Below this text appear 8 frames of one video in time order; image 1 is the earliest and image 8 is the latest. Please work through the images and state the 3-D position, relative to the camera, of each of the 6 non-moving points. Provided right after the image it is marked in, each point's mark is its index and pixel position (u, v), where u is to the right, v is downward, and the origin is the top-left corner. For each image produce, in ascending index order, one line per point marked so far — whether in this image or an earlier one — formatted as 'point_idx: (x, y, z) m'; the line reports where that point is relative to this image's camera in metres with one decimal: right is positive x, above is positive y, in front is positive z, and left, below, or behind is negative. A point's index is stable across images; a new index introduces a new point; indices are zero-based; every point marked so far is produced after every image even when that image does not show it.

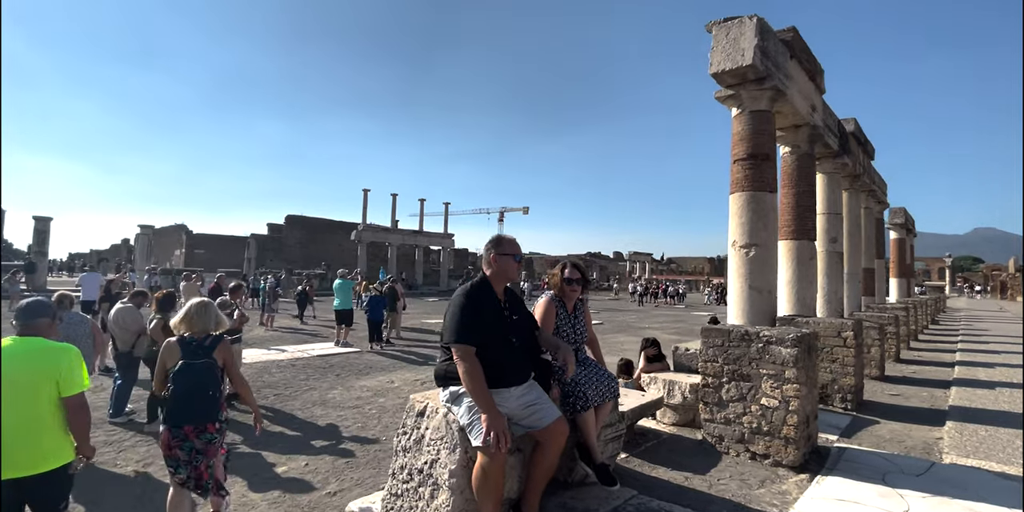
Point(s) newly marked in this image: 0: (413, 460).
0: (-0.5, -1.0, +2.7) m
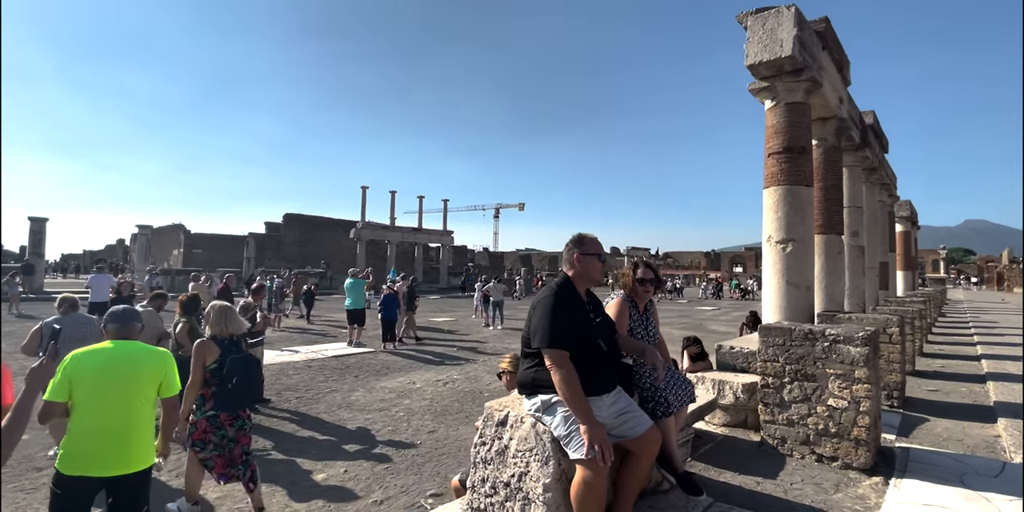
0: (-0.1, -1.0, +2.6) m
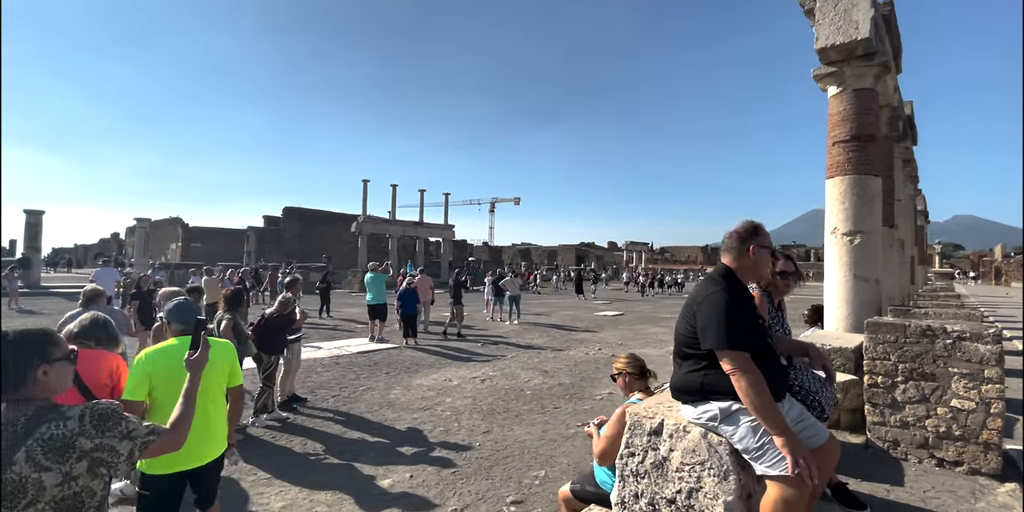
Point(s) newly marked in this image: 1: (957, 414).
0: (+0.6, -1.0, +2.3) m
1: (+2.9, -1.0, +3.6) m
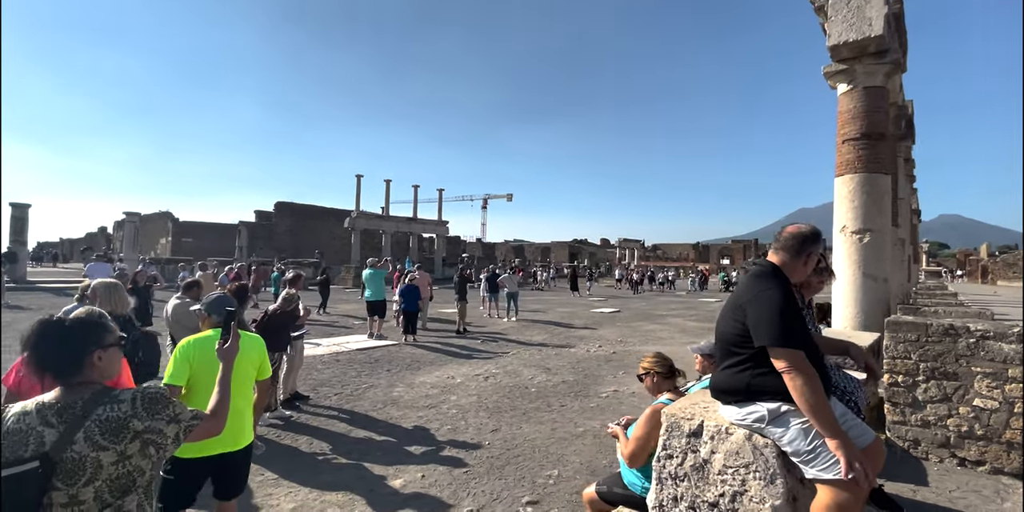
0: (+0.8, -1.0, +2.3) m
1: (+3.1, -1.0, +3.6) m
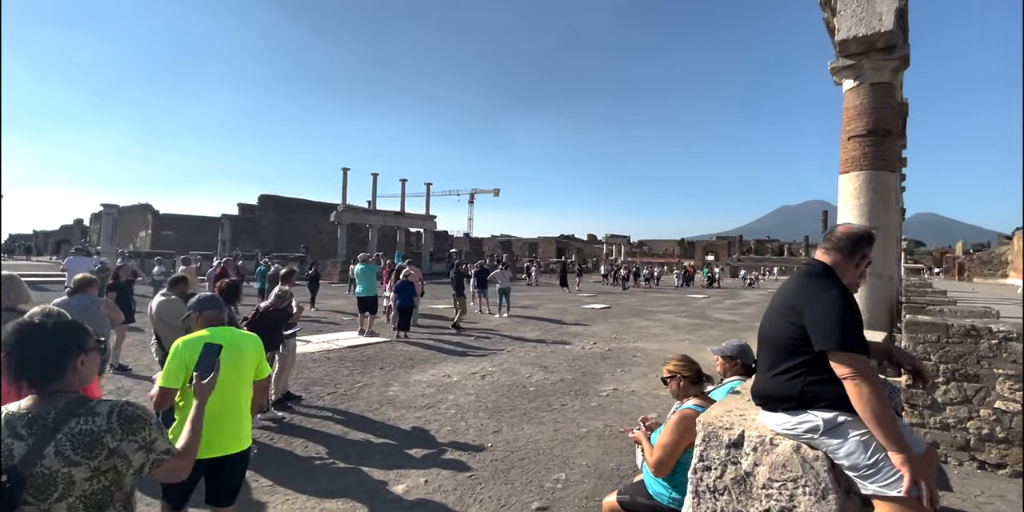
0: (+0.9, -1.0, +2.1) m
1: (+3.2, -1.0, +3.5) m
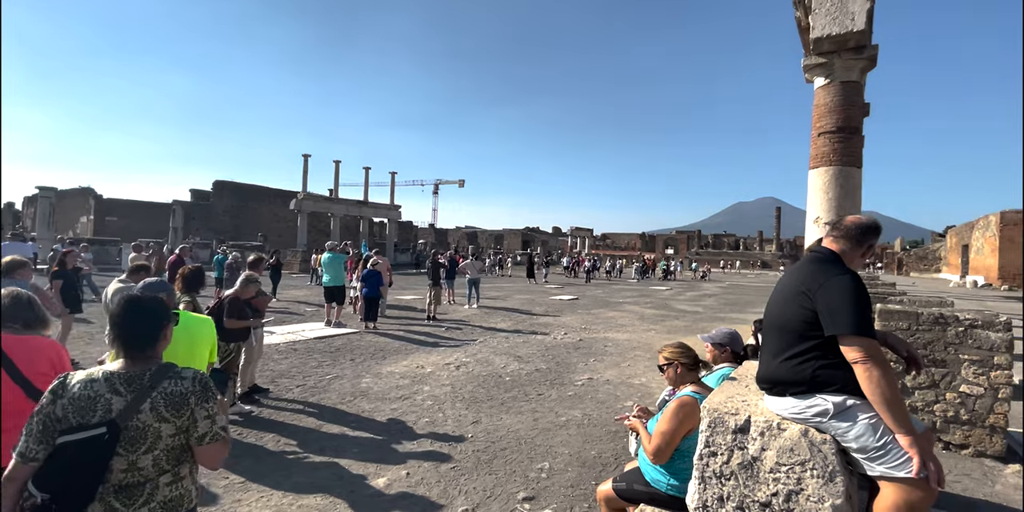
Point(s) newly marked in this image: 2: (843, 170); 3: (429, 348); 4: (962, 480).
0: (+0.9, -0.9, +2.1) m
1: (+3.1, -1.0, +3.7) m
2: (+3.7, +1.0, +6.1) m
3: (-1.4, -1.5, +8.7) m
4: (+2.7, -1.4, +3.3) m
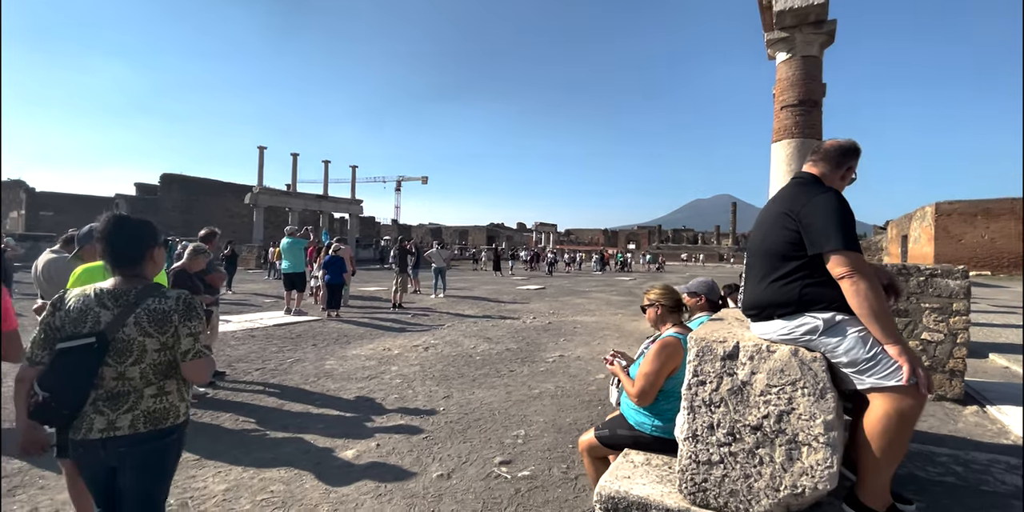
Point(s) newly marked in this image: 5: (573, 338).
0: (+0.9, -0.6, +2.1) m
1: (+2.9, -0.6, +3.8) m
2: (+3.4, +1.3, +6.2) m
3: (-1.9, -1.2, +8.5) m
4: (+2.6, -1.1, +3.4) m
5: (+0.9, -1.3, +8.2) m
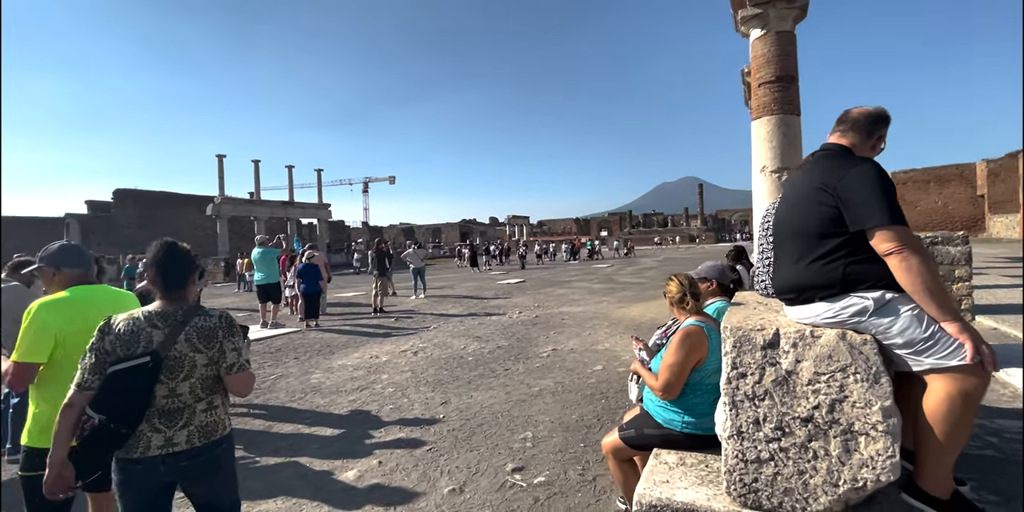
0: (+1.0, -0.6, +2.0) m
1: (+2.9, -0.4, +3.7) m
2: (+3.1, +1.6, +6.2) m
3: (-2.0, -1.3, +8.2) m
4: (+2.7, -0.9, +3.3) m
5: (+0.8, -1.1, +8.1) m
